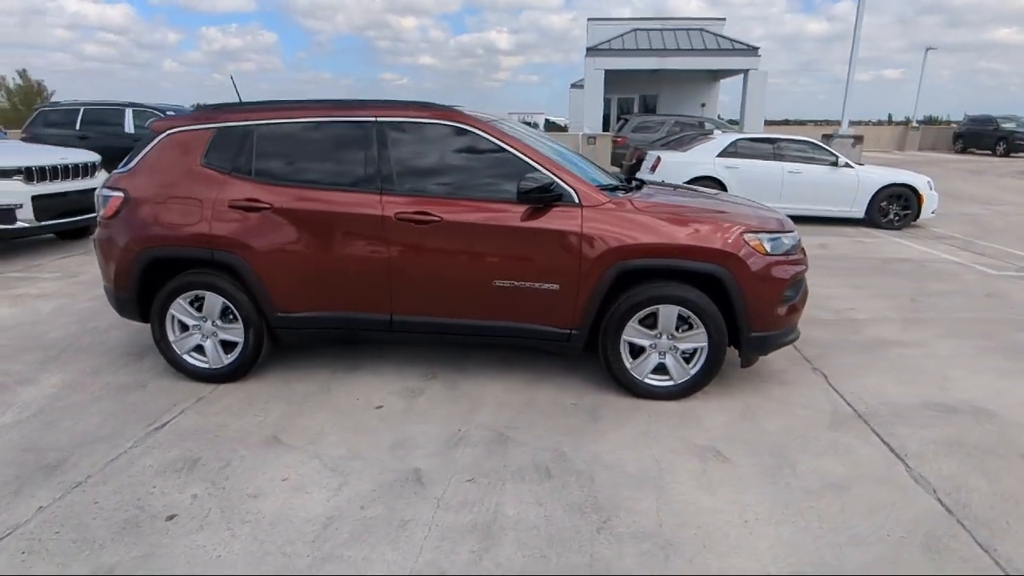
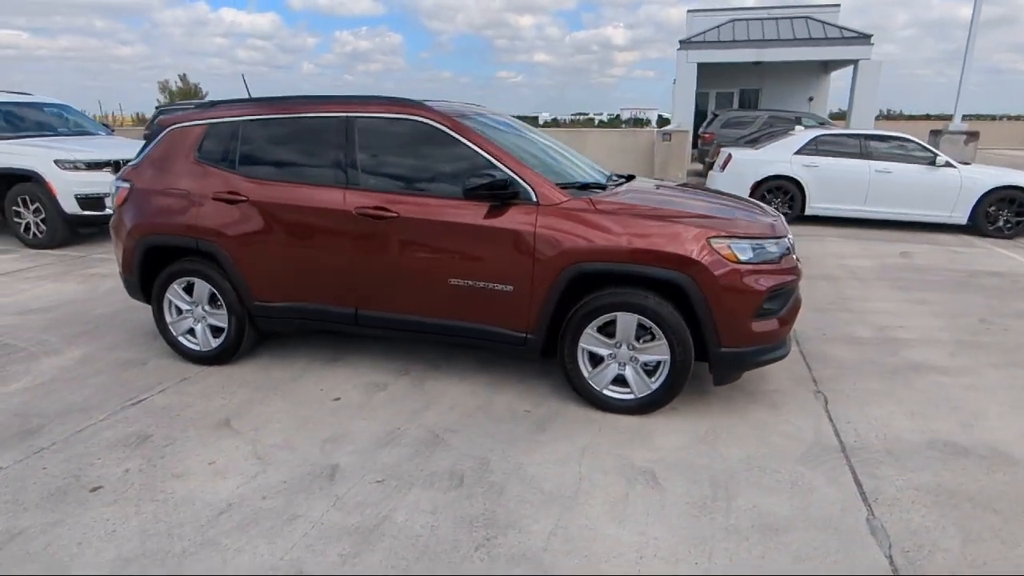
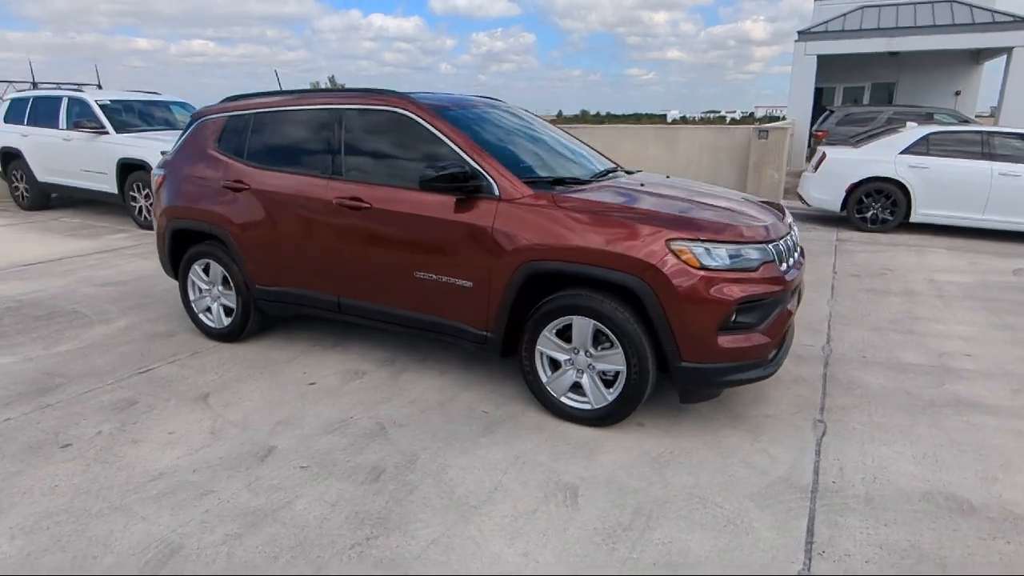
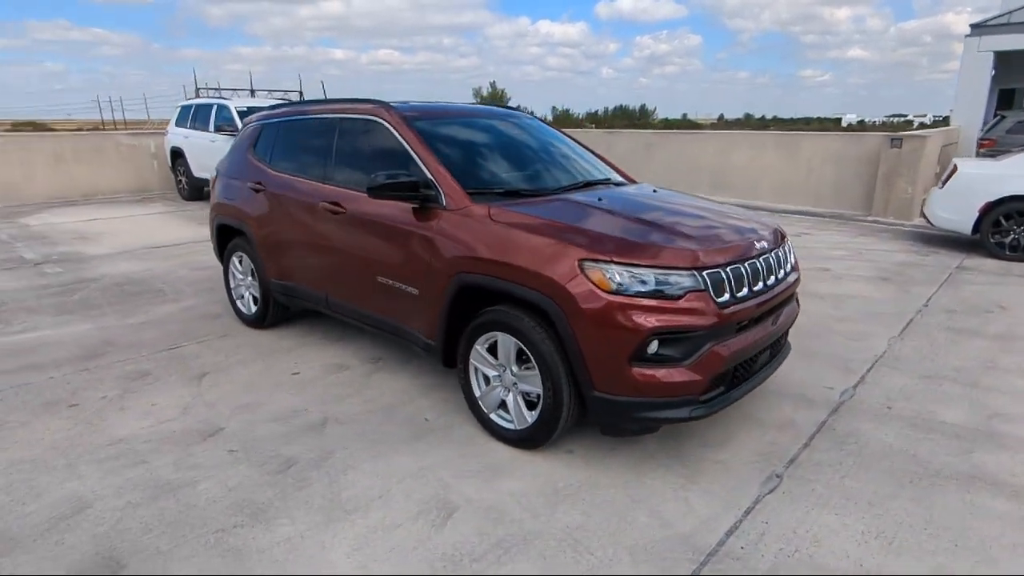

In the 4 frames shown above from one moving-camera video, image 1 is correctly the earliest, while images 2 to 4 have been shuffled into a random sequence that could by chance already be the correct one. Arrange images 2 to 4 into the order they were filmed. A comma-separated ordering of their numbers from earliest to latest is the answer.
2, 3, 4
